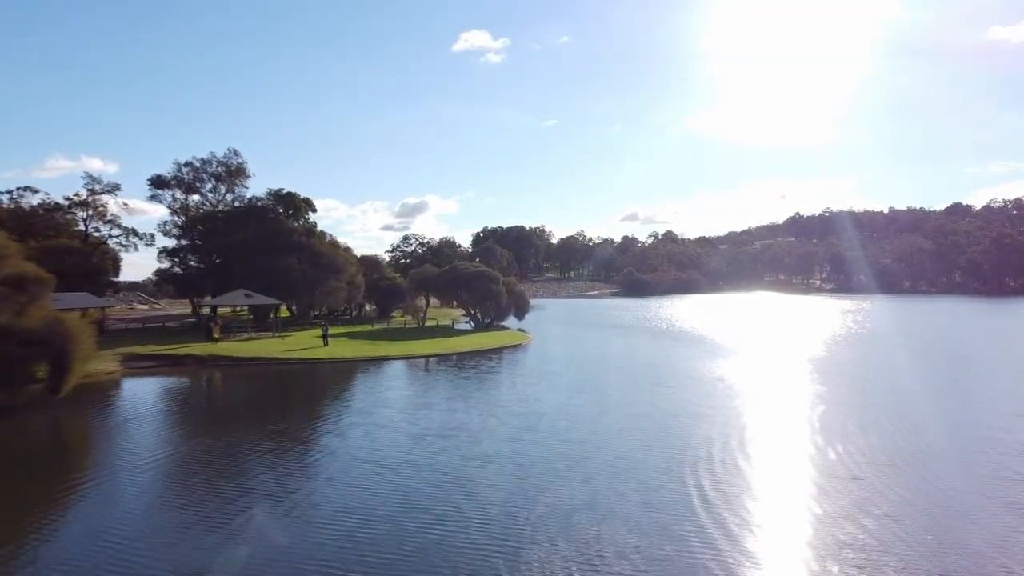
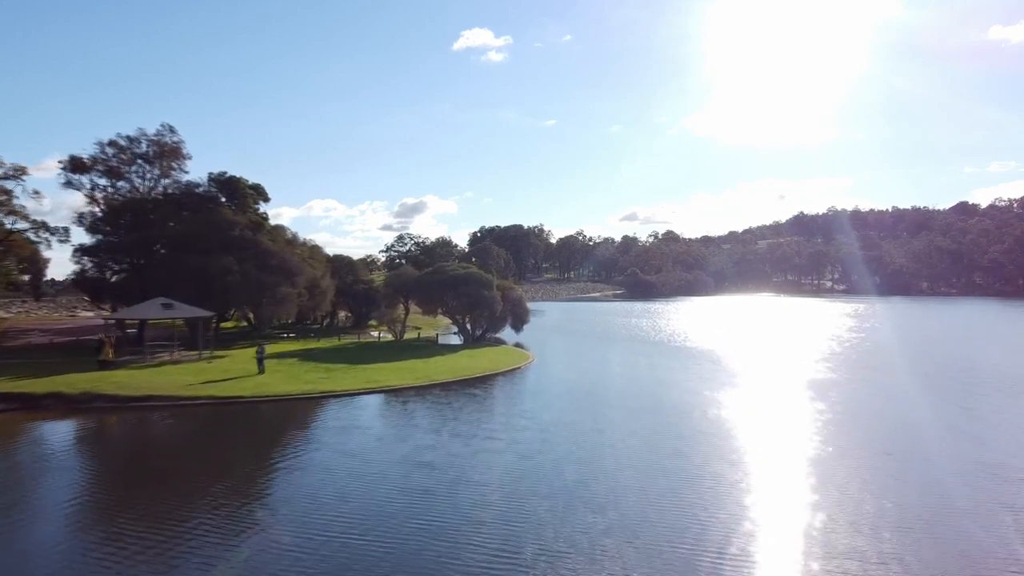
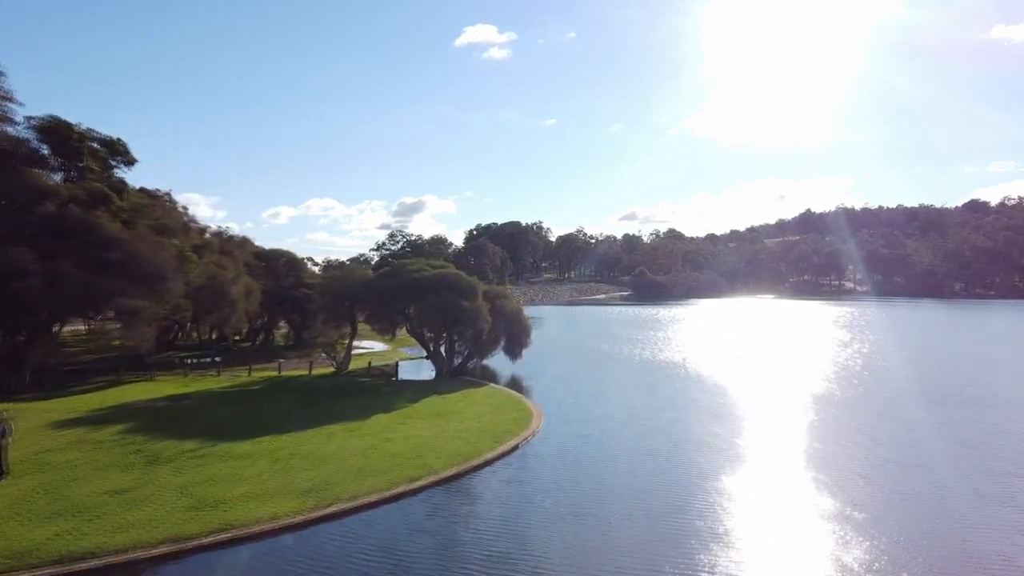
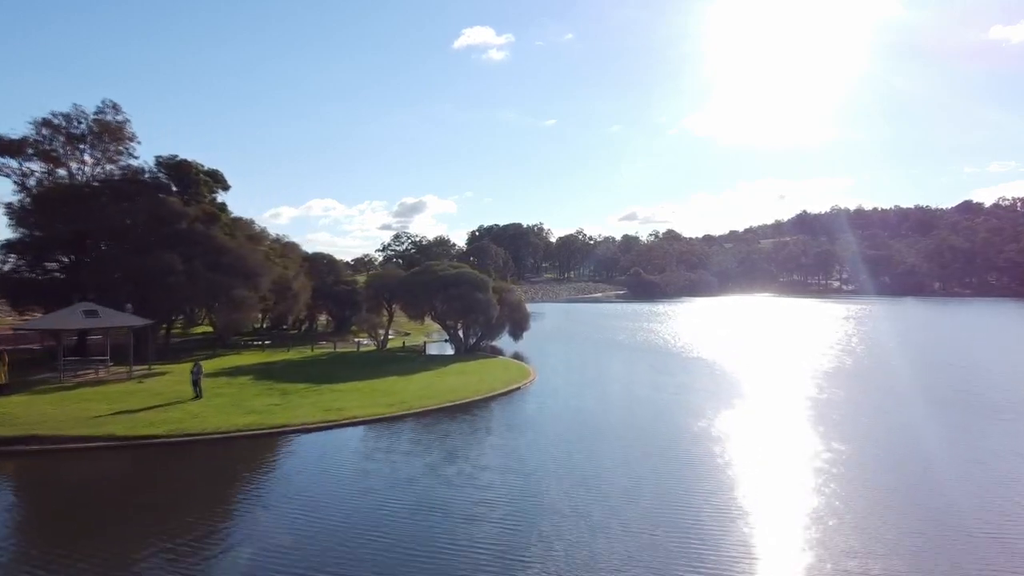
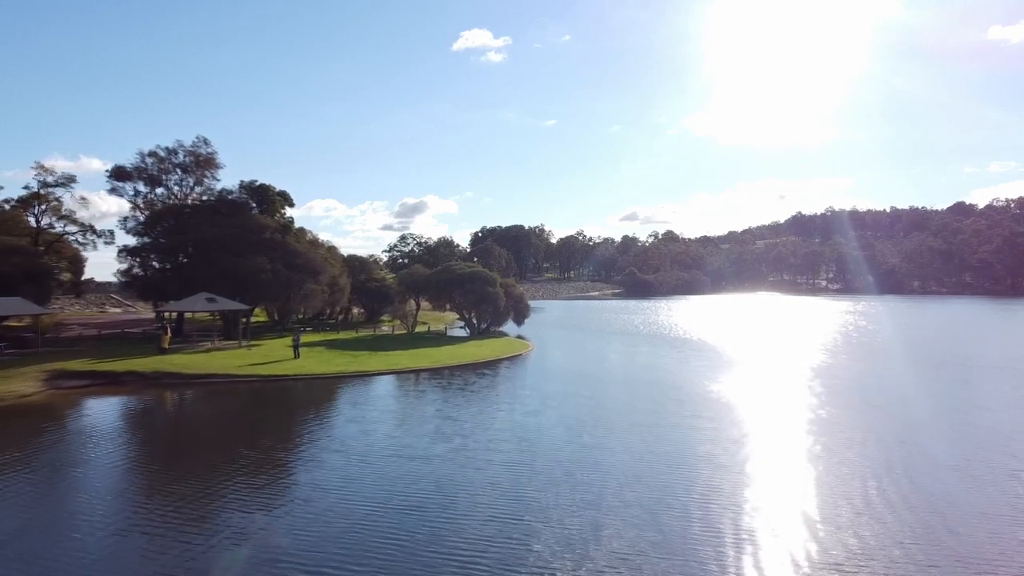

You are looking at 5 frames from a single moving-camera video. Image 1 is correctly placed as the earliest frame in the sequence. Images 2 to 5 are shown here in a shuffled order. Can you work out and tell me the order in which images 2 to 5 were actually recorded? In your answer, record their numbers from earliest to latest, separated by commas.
5, 2, 4, 3
